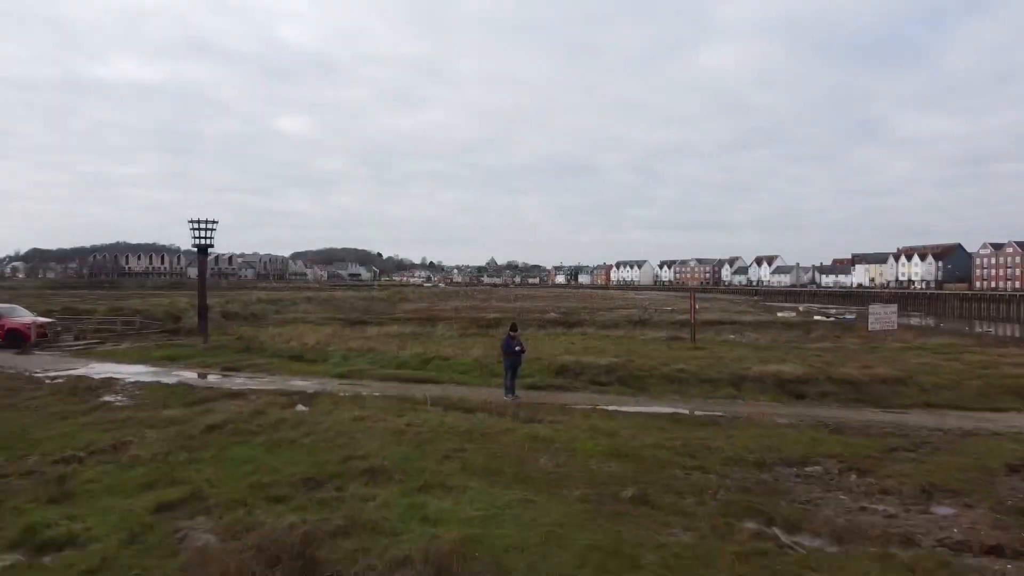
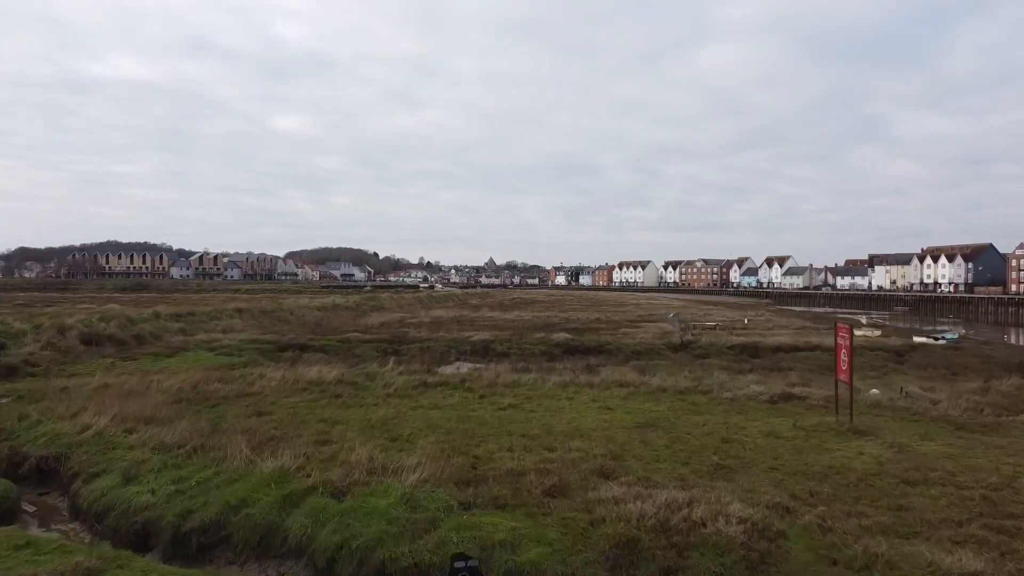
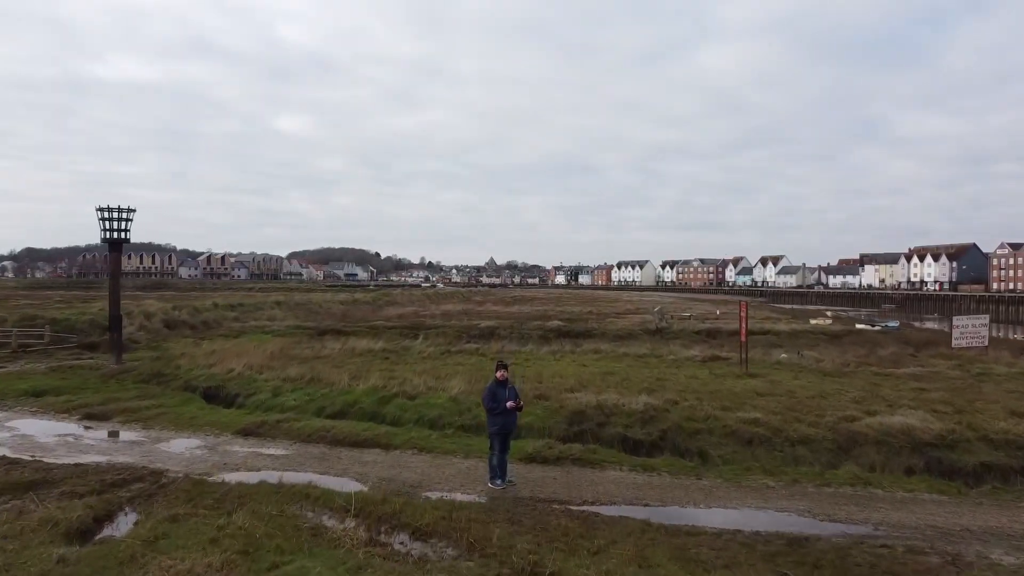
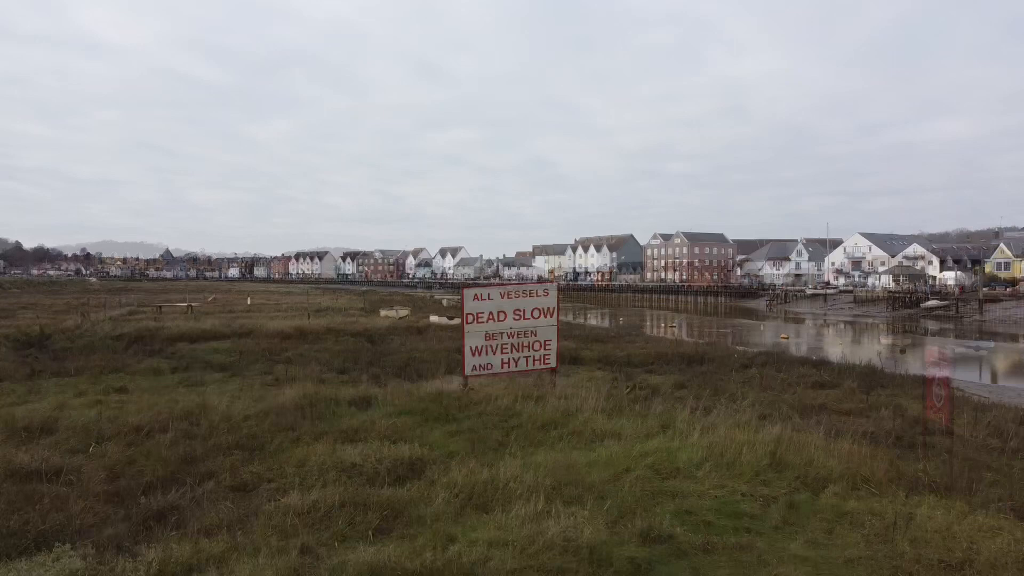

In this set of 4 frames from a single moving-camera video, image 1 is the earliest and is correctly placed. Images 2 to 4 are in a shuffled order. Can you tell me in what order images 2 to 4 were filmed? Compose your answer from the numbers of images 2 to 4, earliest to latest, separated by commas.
3, 2, 4
